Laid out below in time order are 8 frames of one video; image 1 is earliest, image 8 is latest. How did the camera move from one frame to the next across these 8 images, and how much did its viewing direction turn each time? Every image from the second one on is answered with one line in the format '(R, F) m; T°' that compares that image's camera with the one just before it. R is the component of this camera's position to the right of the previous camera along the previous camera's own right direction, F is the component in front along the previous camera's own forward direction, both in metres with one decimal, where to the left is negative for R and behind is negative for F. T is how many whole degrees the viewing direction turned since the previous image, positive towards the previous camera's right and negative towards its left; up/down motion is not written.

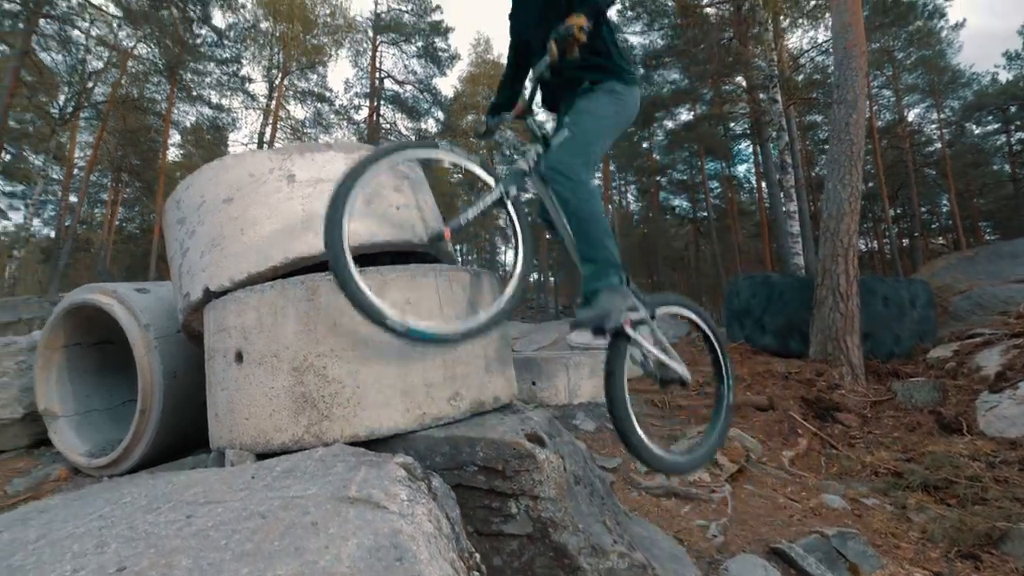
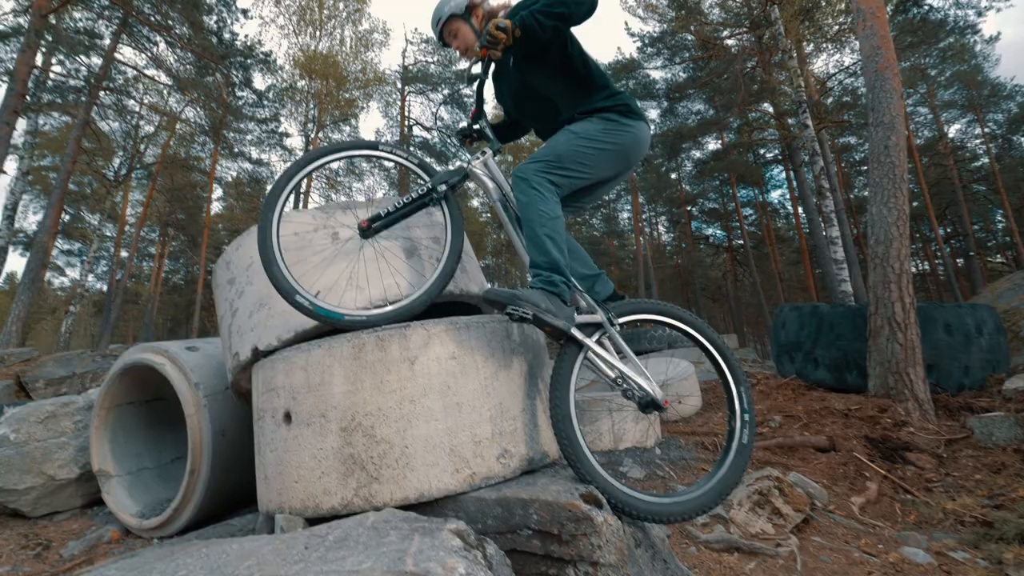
(-0.1, 0.0) m; -3°
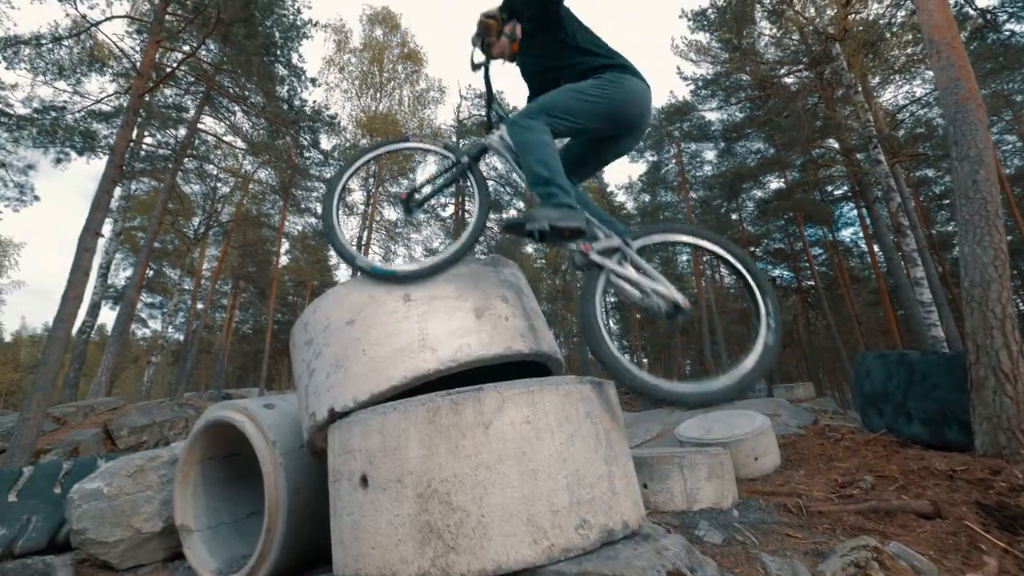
(-0.1, 0.0) m; -6°
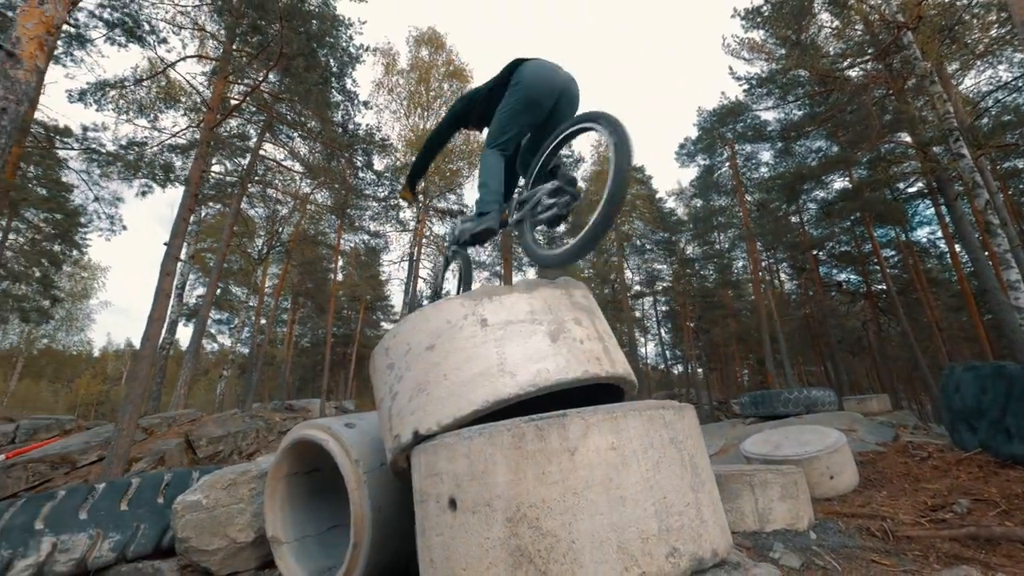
(-0.2, -0.1) m; -5°
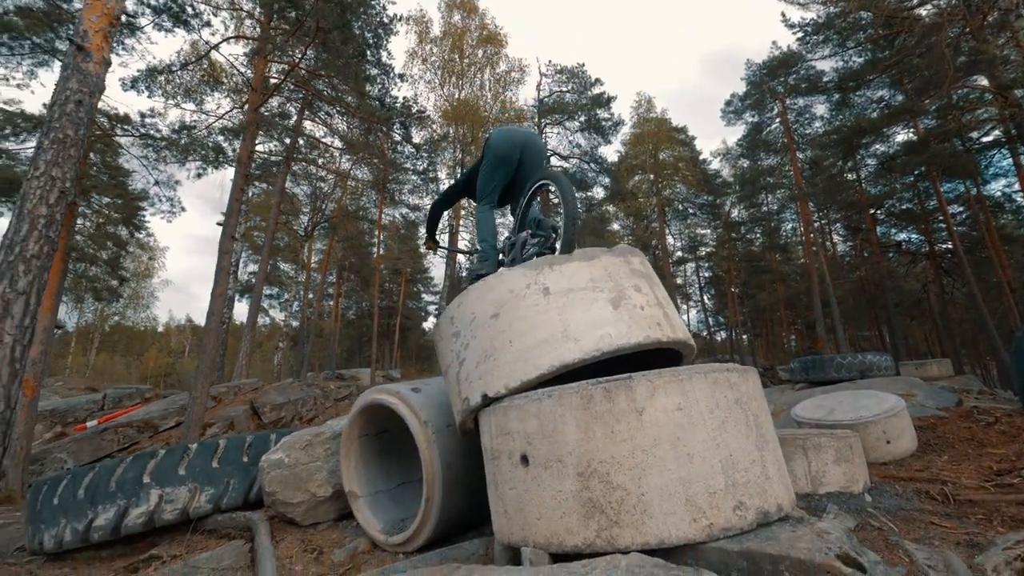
(-0.1, -0.1) m; -4°
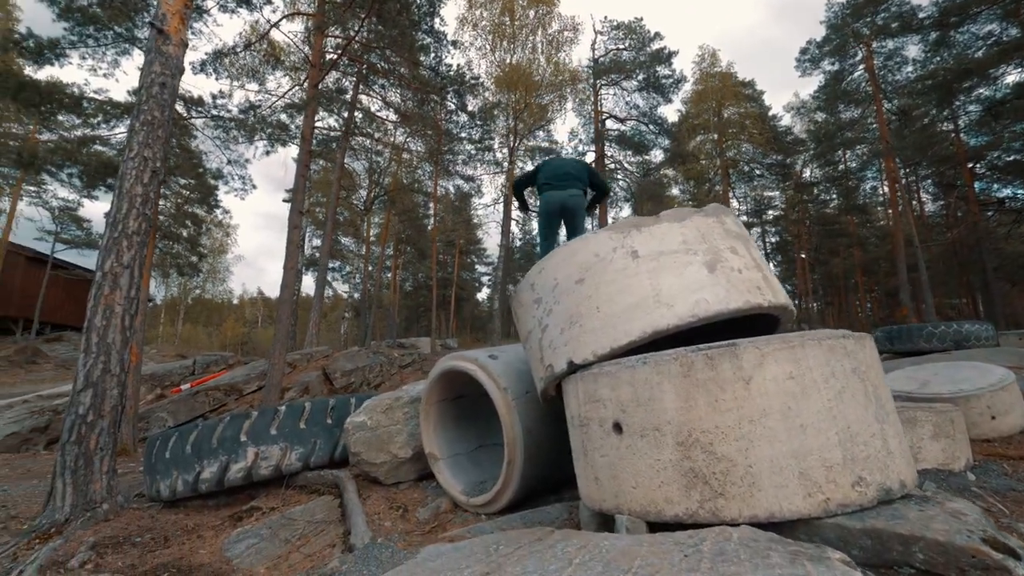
(-0.2, +0.1) m; -6°
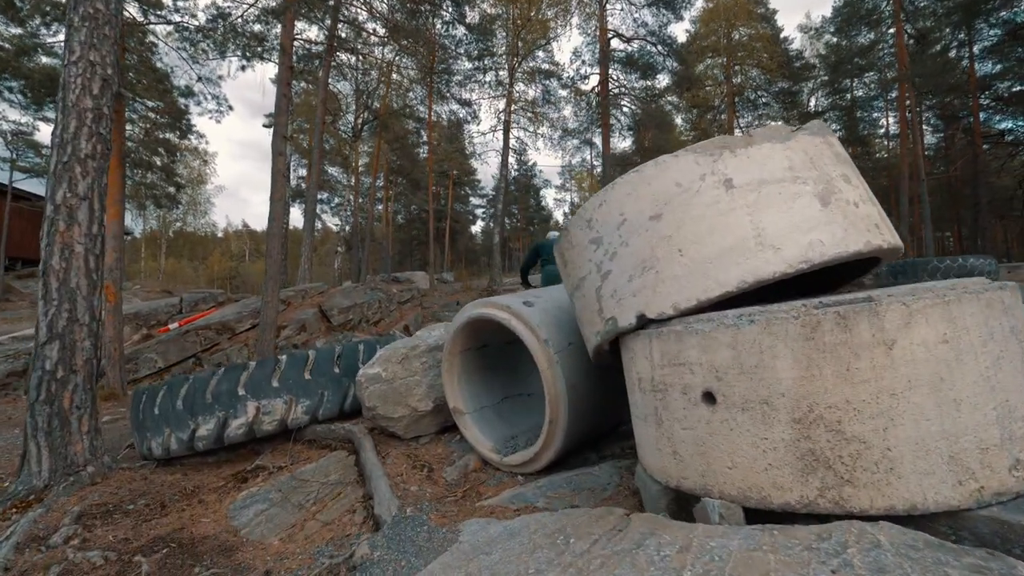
(-0.3, +0.5) m; +1°
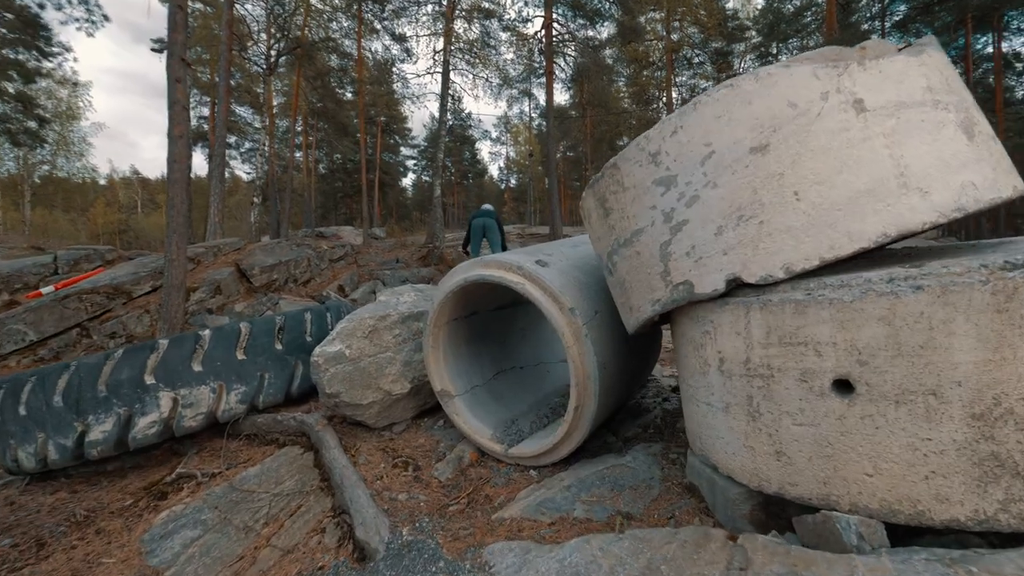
(-0.4, +0.7) m; +8°
